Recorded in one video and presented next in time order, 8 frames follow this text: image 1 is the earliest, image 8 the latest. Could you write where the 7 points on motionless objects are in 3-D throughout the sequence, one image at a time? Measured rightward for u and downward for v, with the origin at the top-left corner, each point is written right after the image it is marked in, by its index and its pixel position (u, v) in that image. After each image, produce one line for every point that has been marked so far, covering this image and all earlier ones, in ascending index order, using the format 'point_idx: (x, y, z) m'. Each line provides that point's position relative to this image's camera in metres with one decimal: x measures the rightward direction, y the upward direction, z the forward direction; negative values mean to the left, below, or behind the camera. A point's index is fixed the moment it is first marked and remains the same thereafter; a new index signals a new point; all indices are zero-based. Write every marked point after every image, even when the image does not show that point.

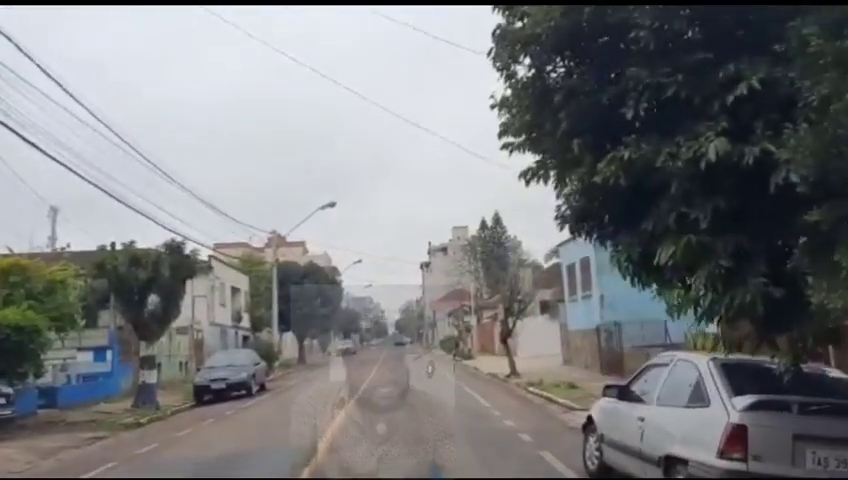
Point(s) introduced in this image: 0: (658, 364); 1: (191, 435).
0: (+2.2, -1.2, +8.7) m
1: (-4.4, -3.7, +17.5) m
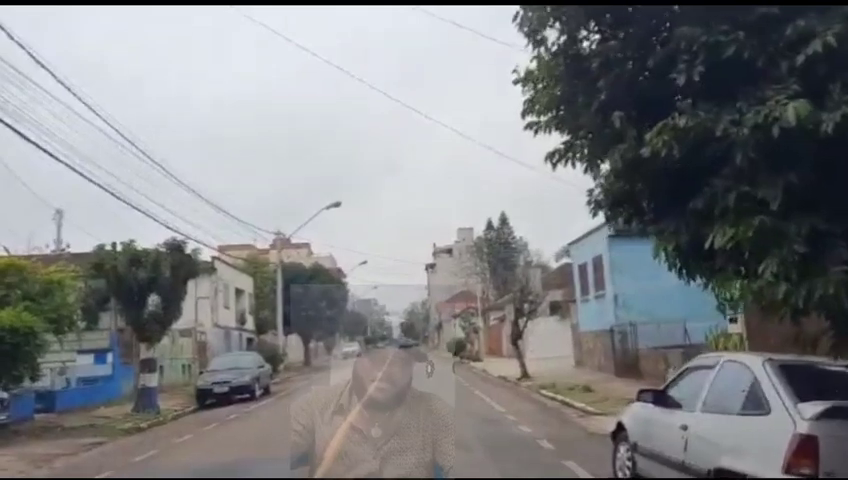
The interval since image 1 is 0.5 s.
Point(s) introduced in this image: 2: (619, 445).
0: (+2.4, -1.1, +7.9) m
1: (-4.2, -3.6, +16.7) m
2: (+1.9, -2.0, +9.2) m
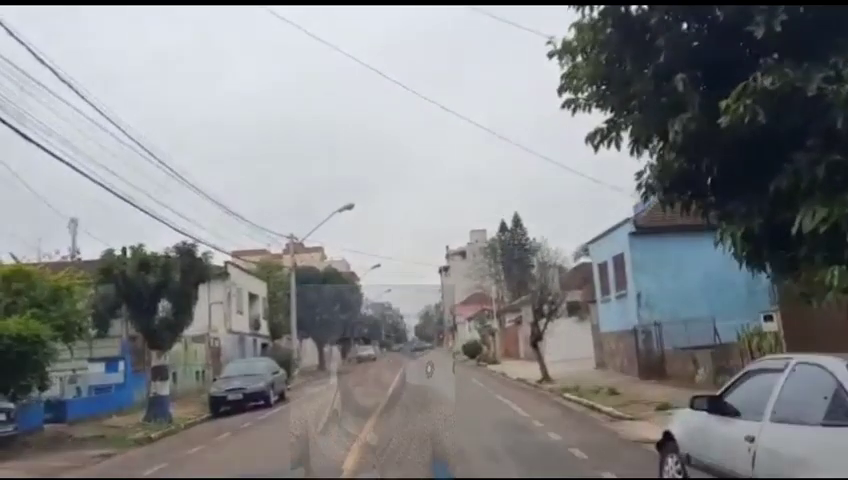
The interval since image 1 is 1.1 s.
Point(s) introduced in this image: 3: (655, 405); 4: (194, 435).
0: (+2.6, -1.0, +7.1) m
1: (-3.8, -3.7, +16.0) m
2: (+2.2, -2.0, +8.4) m
3: (+4.7, -3.4, +18.9) m
4: (-4.9, -4.2, +19.7) m
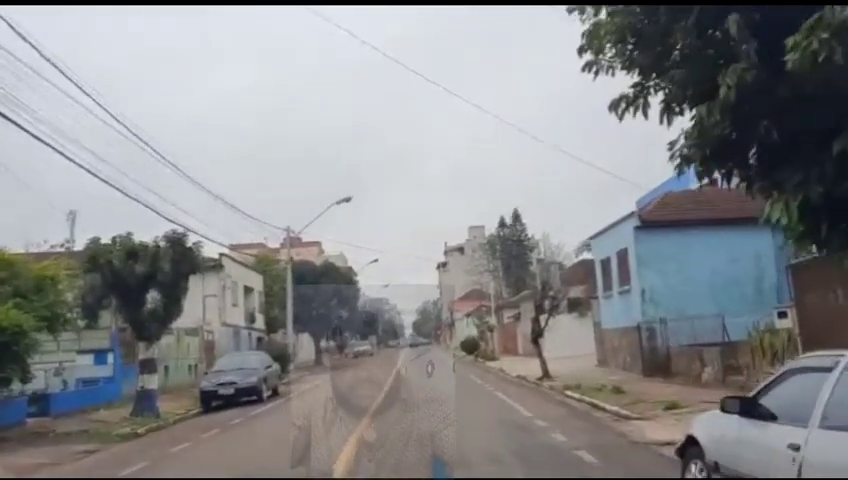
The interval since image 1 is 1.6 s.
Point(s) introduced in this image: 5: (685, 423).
0: (+2.6, -0.9, +6.3) m
1: (-3.9, -3.5, +15.2) m
2: (+2.2, -1.8, +7.6) m
3: (+4.7, -3.2, +18.2) m
4: (-5.0, -3.9, +18.9) m
5: (+4.3, -3.1, +15.4) m
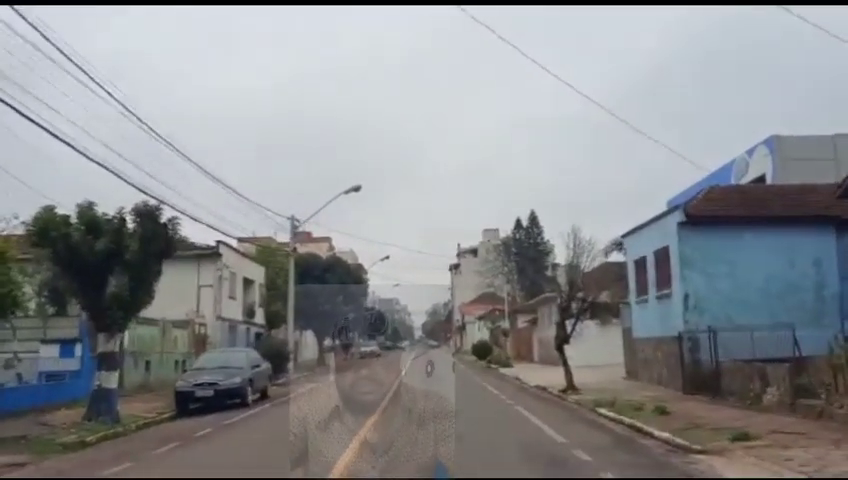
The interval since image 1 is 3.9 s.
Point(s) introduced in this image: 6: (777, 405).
0: (+2.7, -0.6, +2.9) m
1: (-3.8, -3.0, +11.9) m
2: (+2.2, -1.6, +4.2) m
3: (+4.8, -3.1, +14.7) m
4: (-4.8, -3.4, +15.6) m
5: (+4.5, -2.9, +11.9) m
6: (+6.9, -3.2, +18.1) m
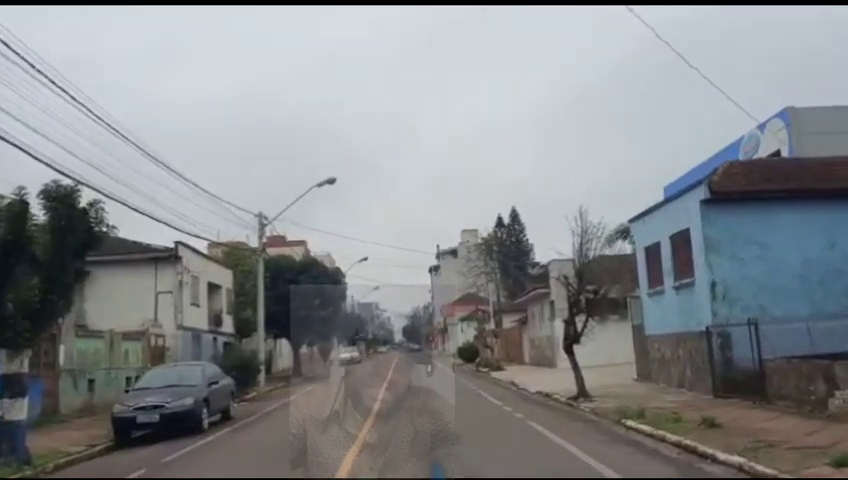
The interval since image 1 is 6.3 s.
0: (+2.9, -0.2, -0.7) m
1: (-3.7, -2.8, +8.1) m
2: (+2.4, -1.1, +0.6) m
3: (+4.8, -2.6, +11.1) m
4: (-4.9, -3.2, +11.8) m
5: (+4.5, -2.4, +8.3) m
6: (+6.8, -2.7, +14.6) m
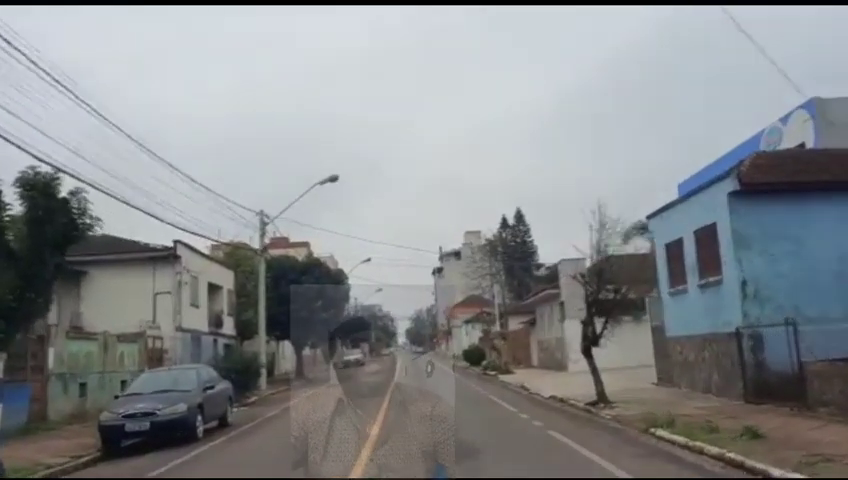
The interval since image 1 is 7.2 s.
0: (+3.0, 0.0, -2.0) m
1: (-3.5, -2.6, +6.8) m
2: (+2.6, -1.0, -0.8) m
3: (+5.0, -2.5, +9.8) m
4: (-4.7, -3.1, +10.5) m
5: (+4.7, -2.3, +7.0) m
6: (+7.0, -2.6, +13.2) m
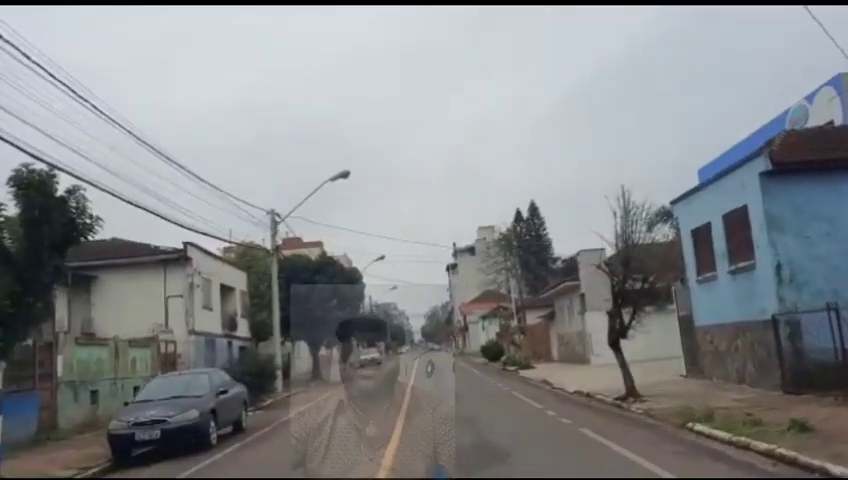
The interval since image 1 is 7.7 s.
0: (+3.1, +0.2, -2.9) m
1: (-3.3, -2.6, +6.0) m
2: (+2.7, -0.8, -1.6) m
3: (+5.3, -2.2, +8.9) m
4: (-4.4, -3.1, +9.7) m
5: (+4.9, -2.0, +6.1) m
6: (+7.4, -2.3, +12.3) m
